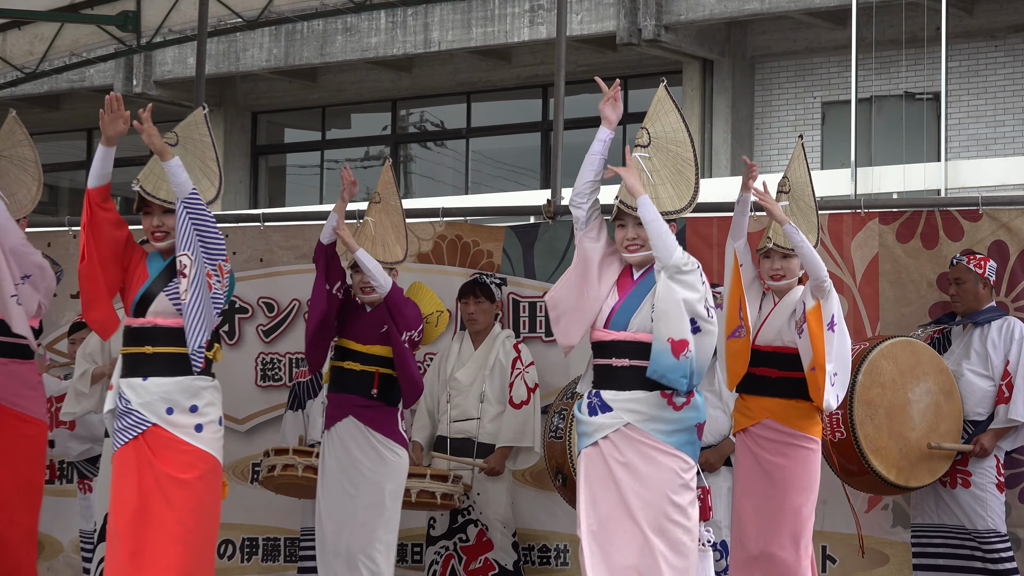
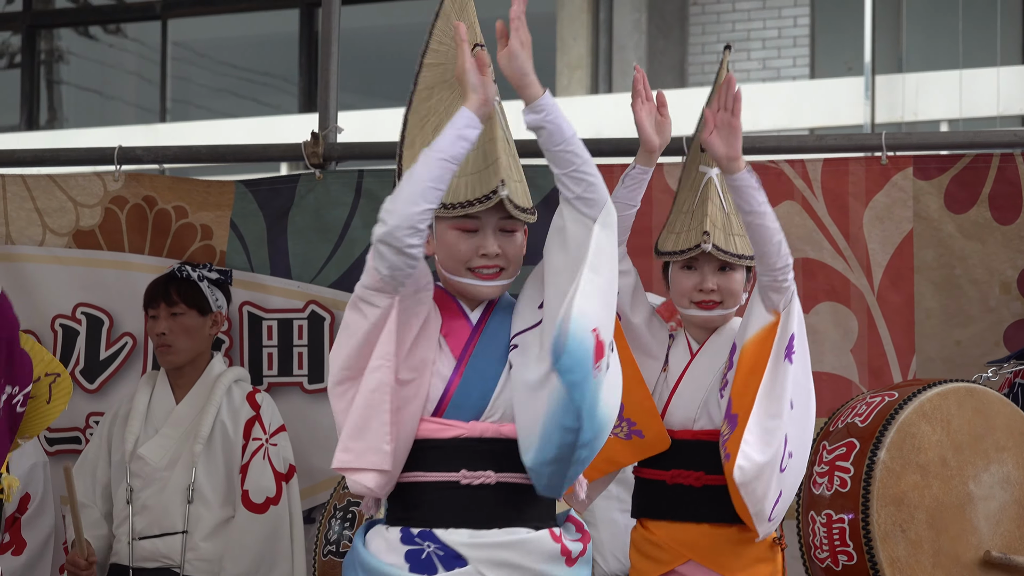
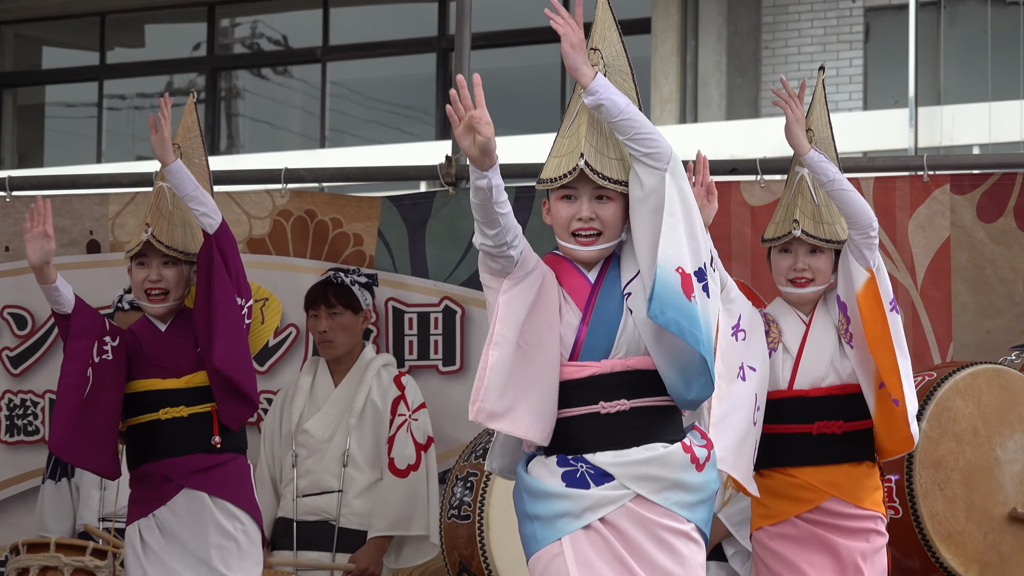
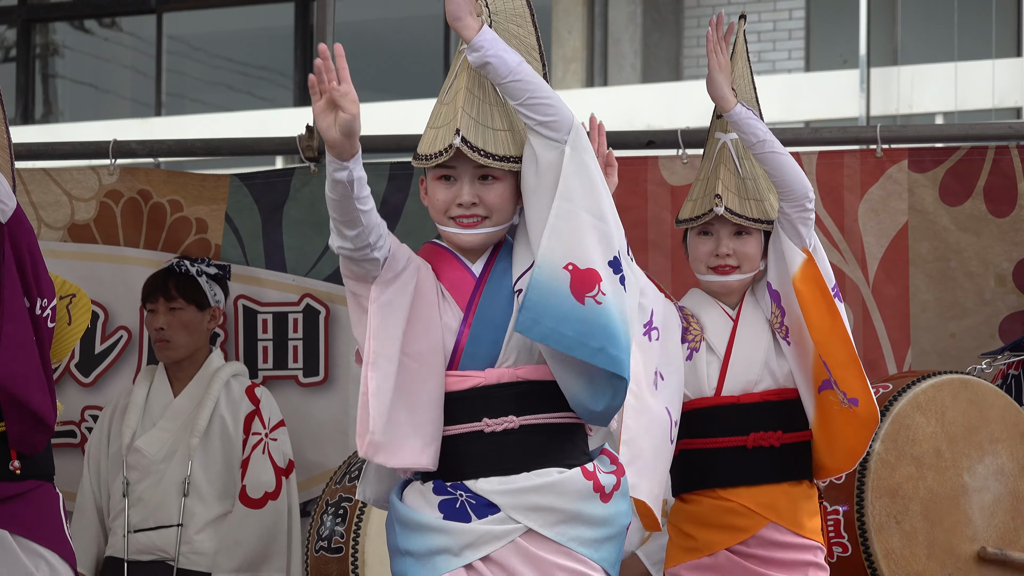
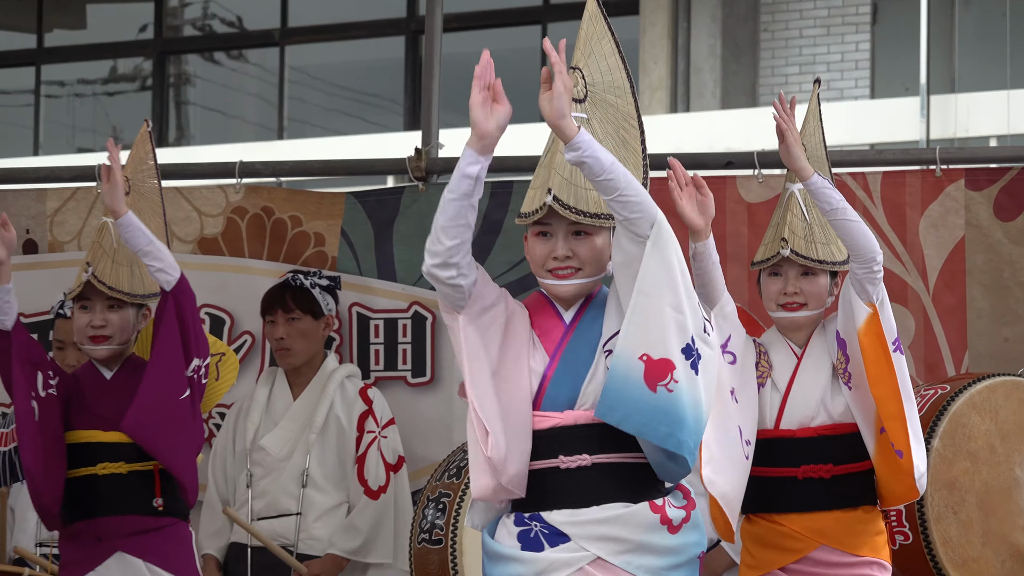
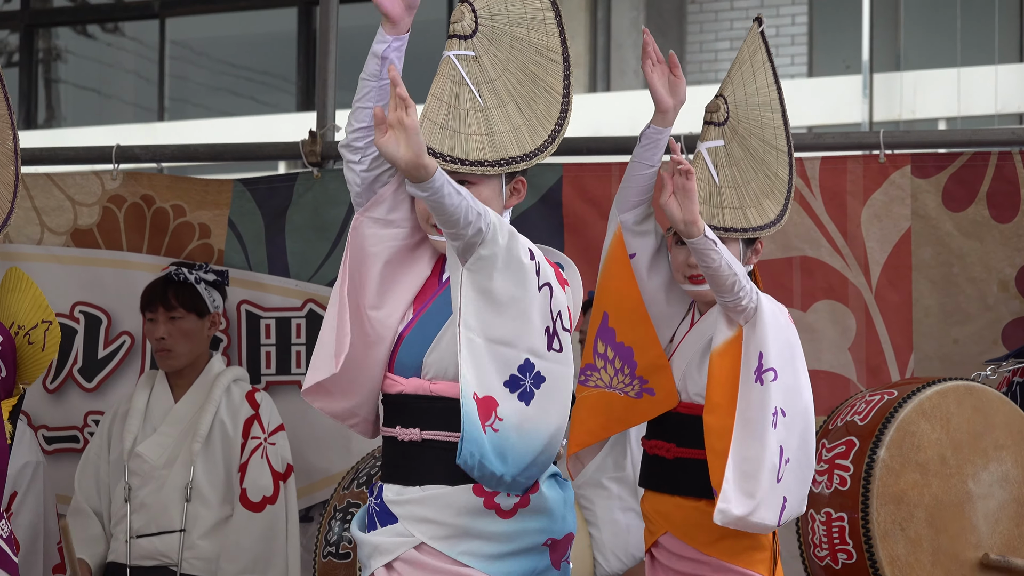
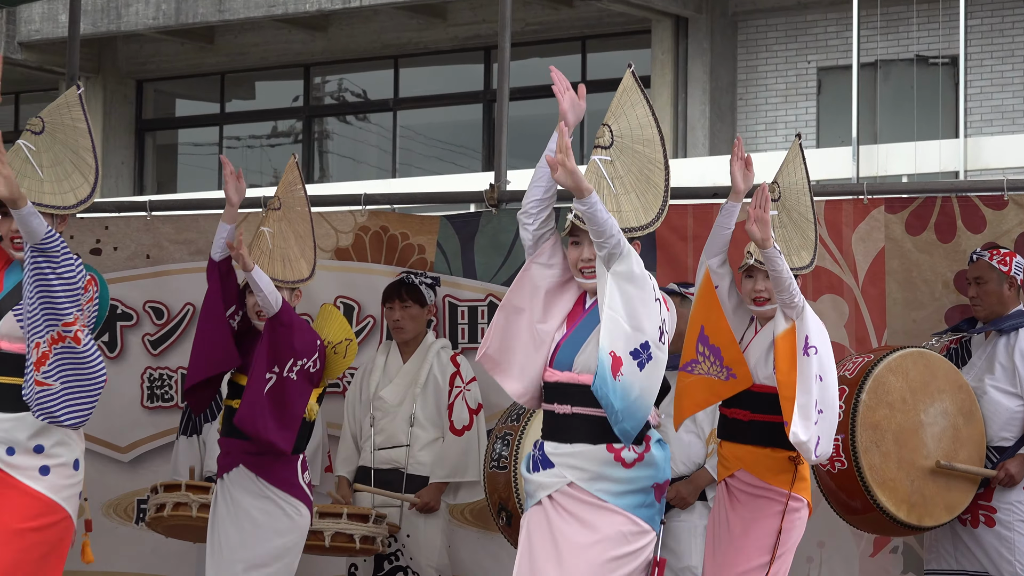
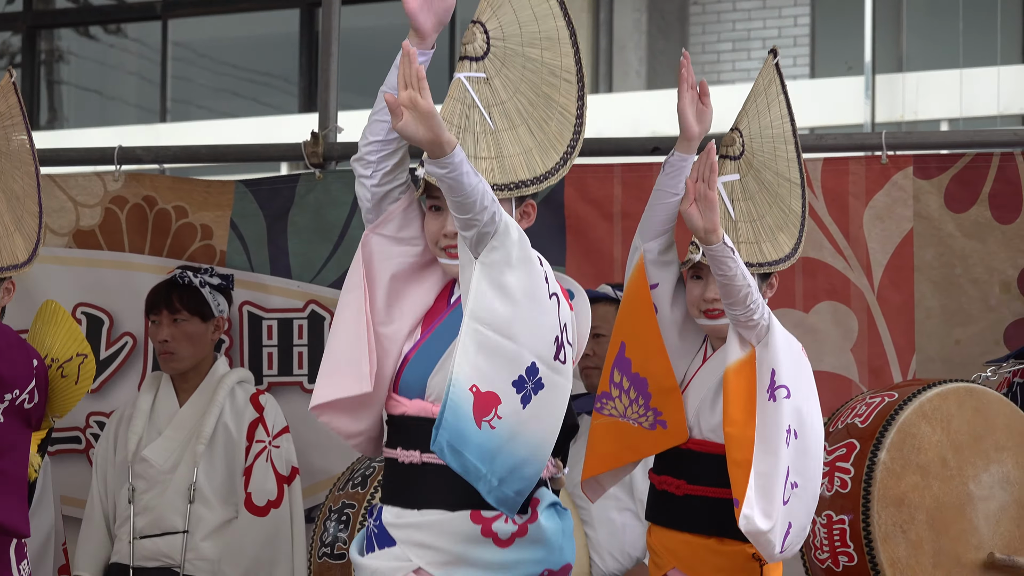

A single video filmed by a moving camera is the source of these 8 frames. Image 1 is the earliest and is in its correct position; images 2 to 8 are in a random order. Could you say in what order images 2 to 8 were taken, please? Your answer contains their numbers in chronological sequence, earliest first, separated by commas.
7, 3, 5, 8, 4, 6, 2
